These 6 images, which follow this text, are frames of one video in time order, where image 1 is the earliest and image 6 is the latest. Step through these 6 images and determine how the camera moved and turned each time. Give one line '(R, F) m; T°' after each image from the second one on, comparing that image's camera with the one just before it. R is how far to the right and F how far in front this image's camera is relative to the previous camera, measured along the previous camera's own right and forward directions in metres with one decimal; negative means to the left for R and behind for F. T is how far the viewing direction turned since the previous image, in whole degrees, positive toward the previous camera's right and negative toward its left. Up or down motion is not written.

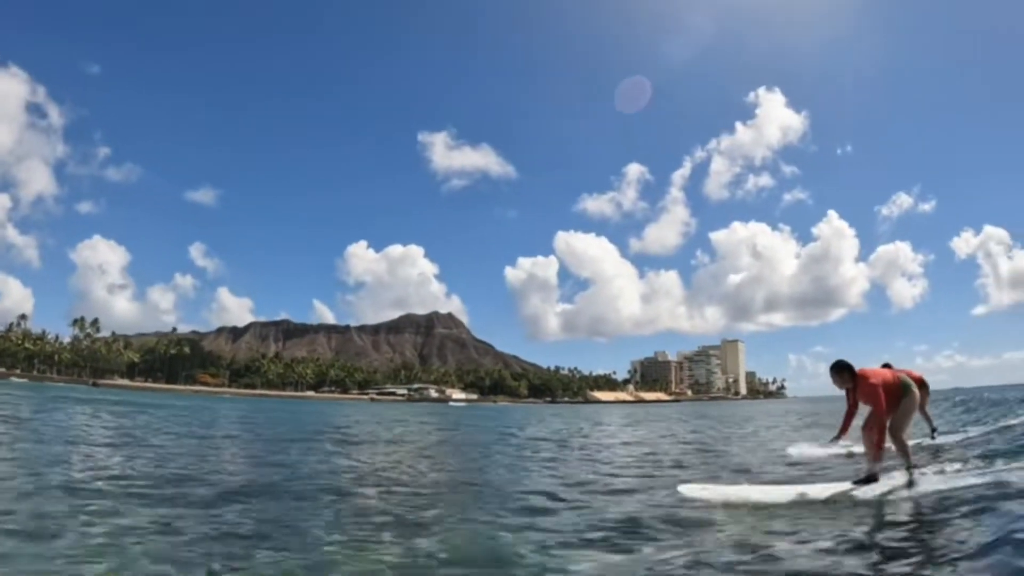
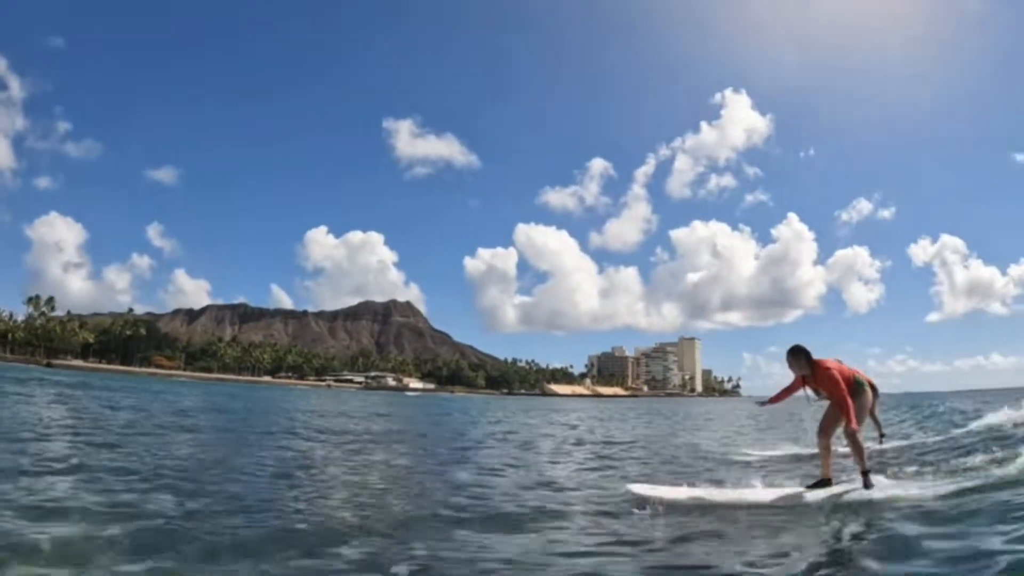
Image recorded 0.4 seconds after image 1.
(-0.3, -0.1) m; +3°
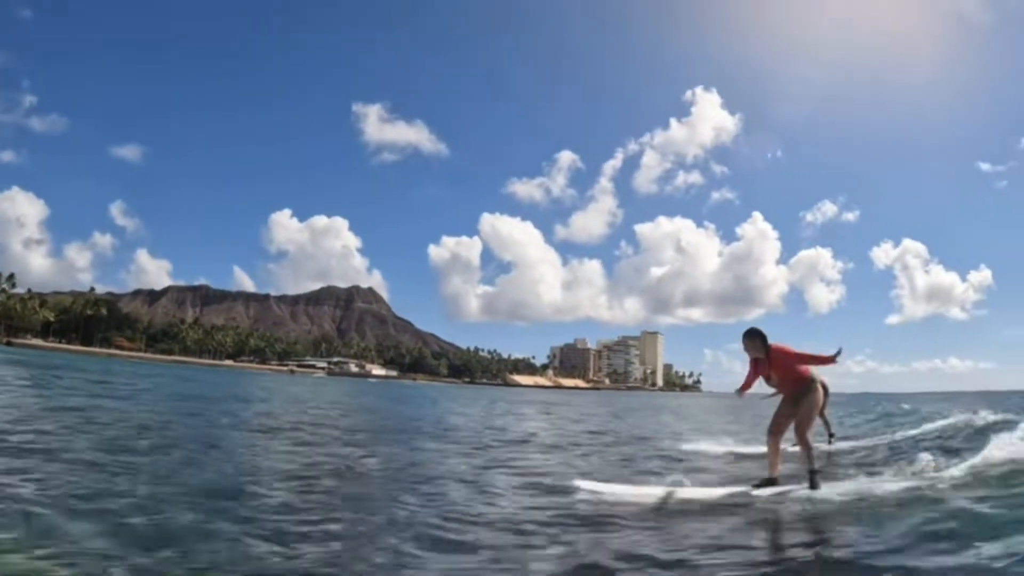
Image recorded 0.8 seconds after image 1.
(-0.2, -0.4) m; +3°
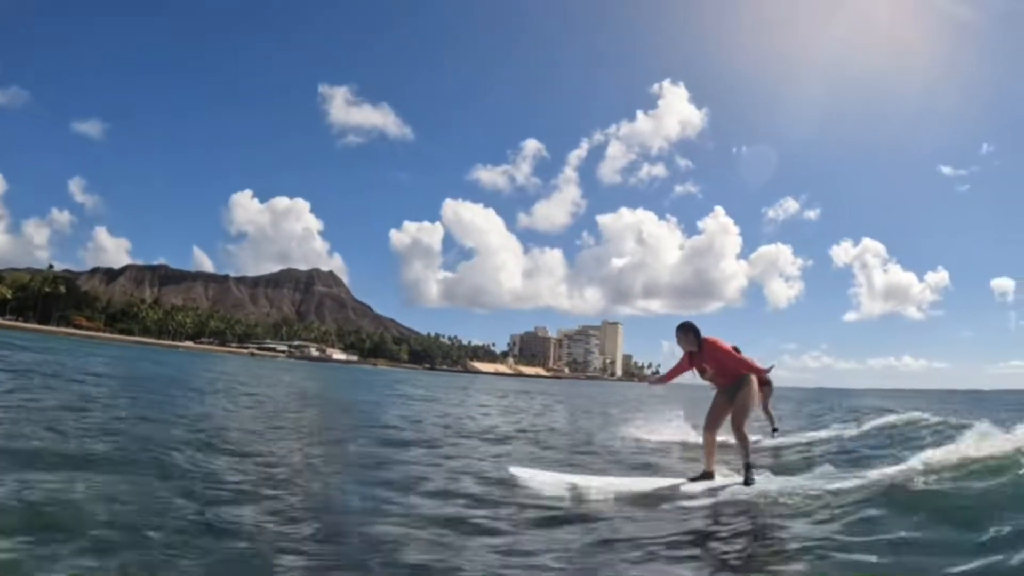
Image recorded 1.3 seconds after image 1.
(0.0, -0.9) m; +3°
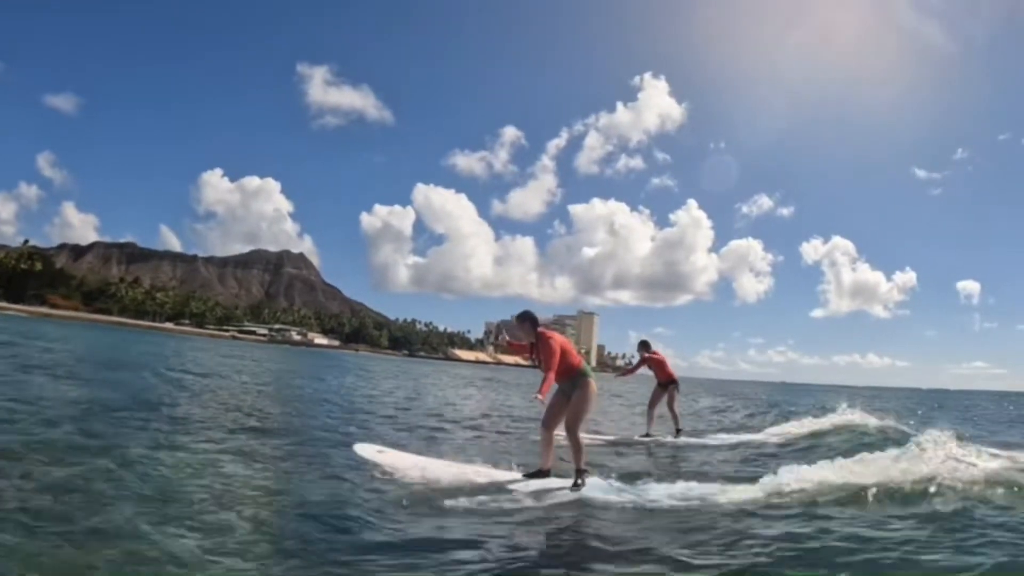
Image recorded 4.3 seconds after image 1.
(-1.0, +0.8) m; +2°
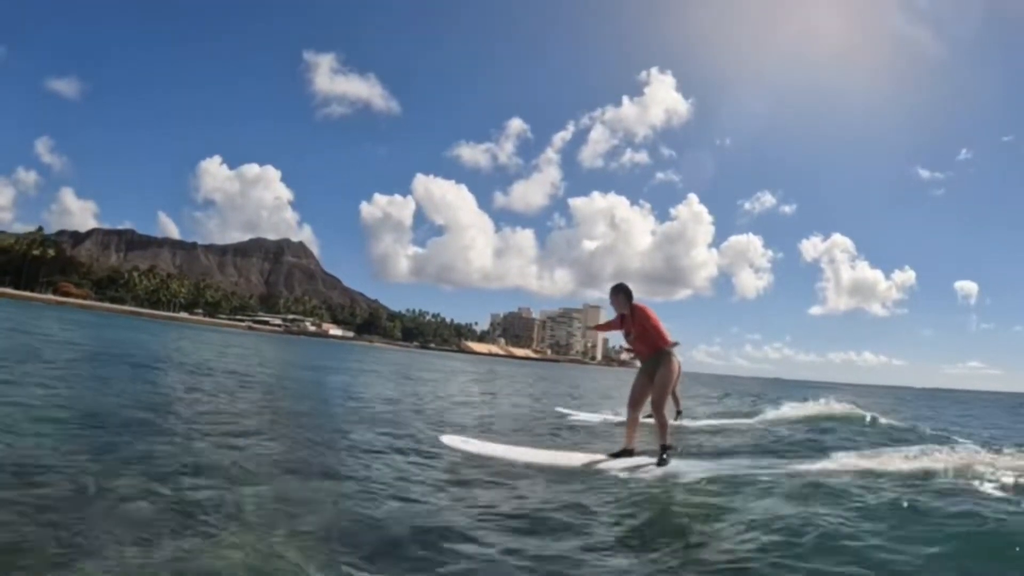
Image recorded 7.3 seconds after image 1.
(-2.1, +2.8) m; 0°
